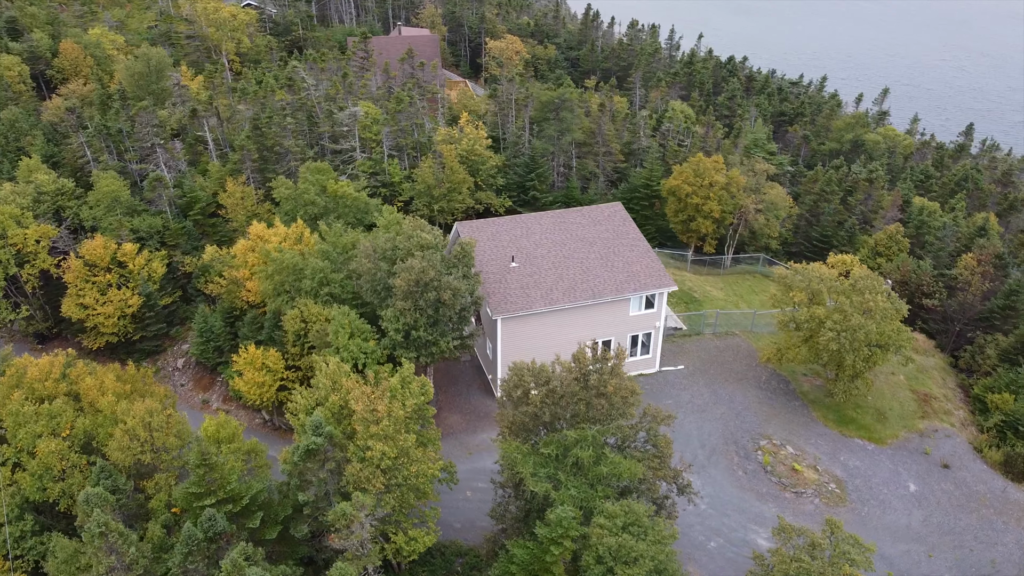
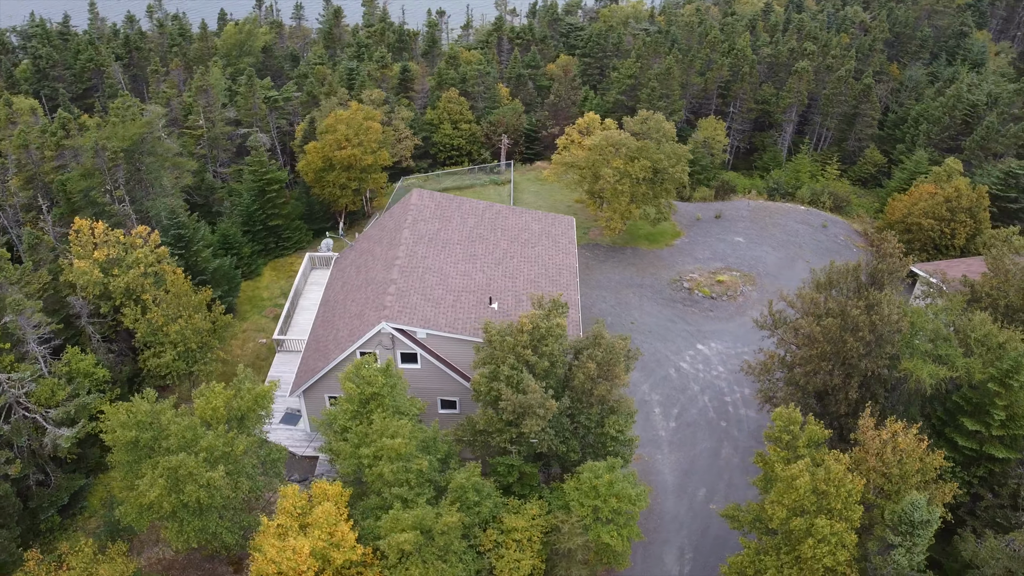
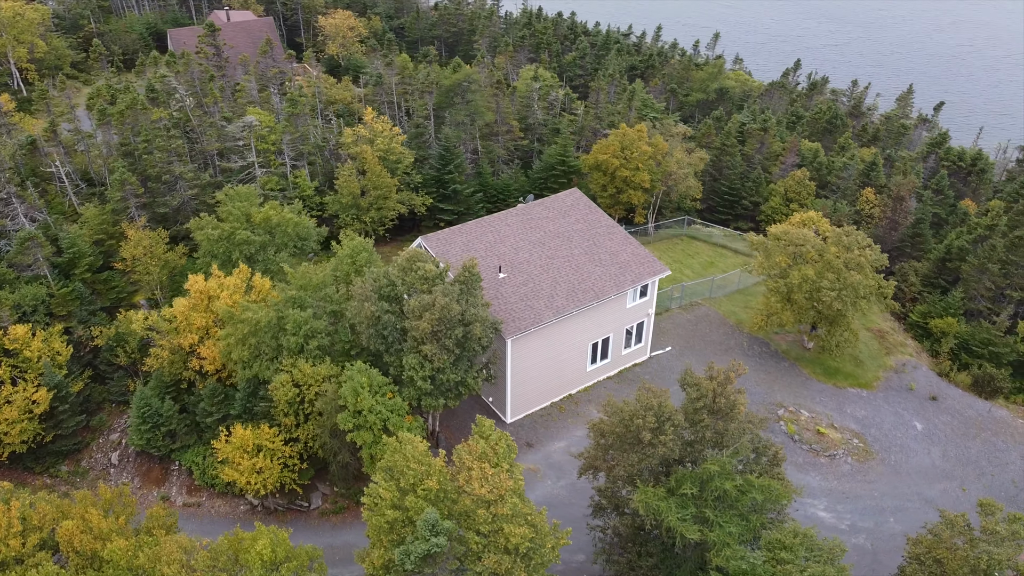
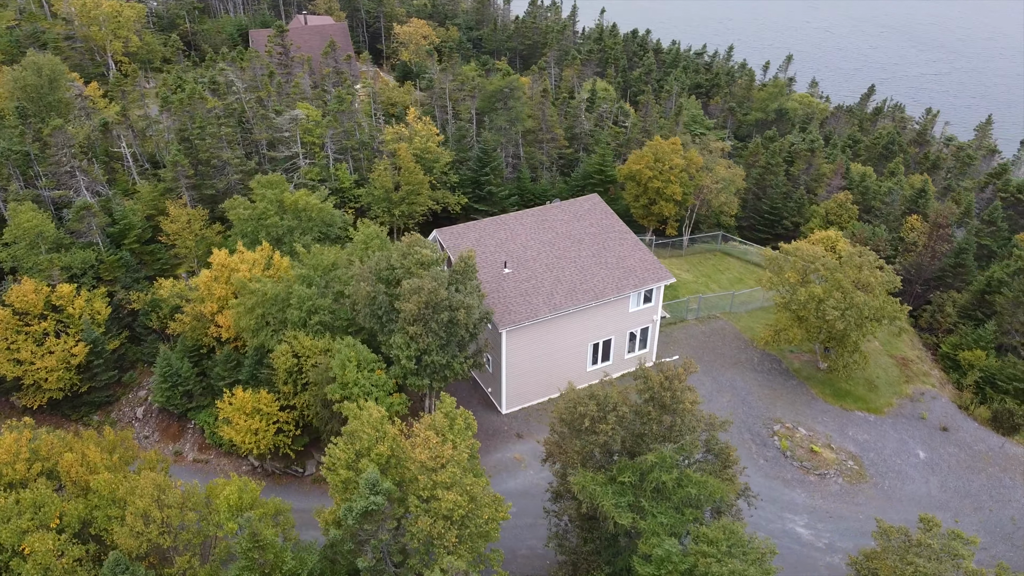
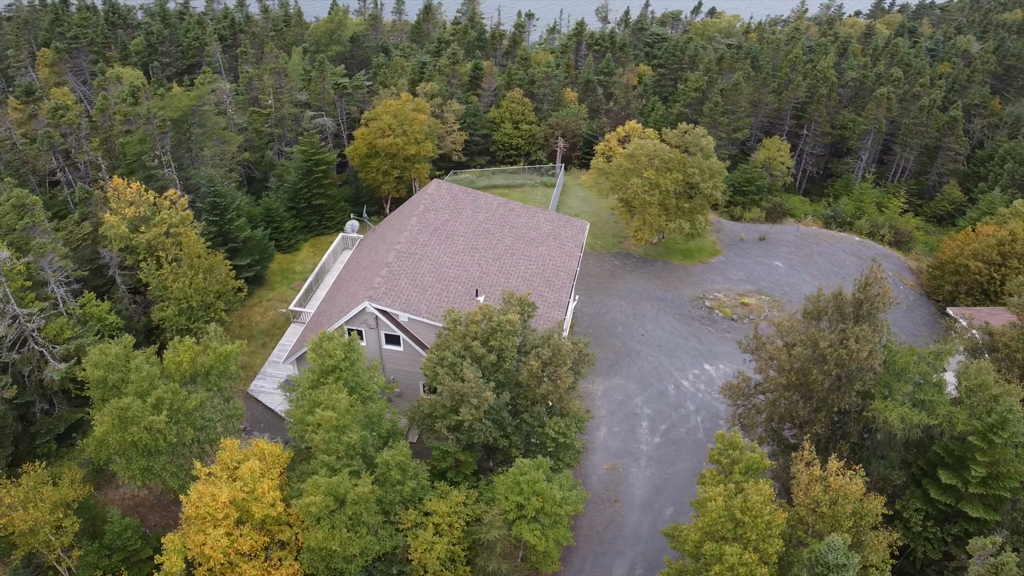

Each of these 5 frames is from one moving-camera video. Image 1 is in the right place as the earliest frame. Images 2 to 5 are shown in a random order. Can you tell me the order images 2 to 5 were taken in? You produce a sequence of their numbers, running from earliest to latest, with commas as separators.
4, 3, 5, 2
